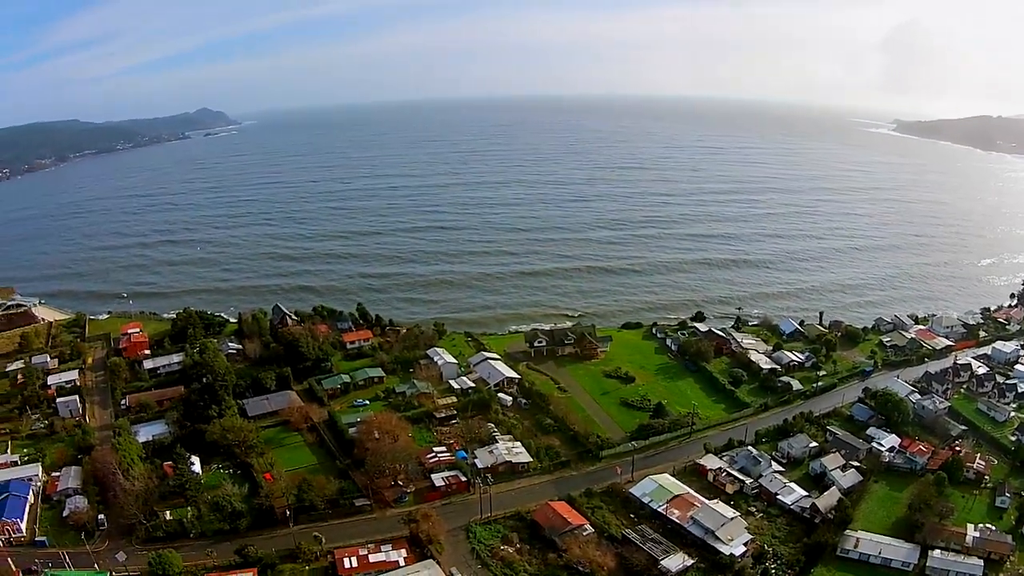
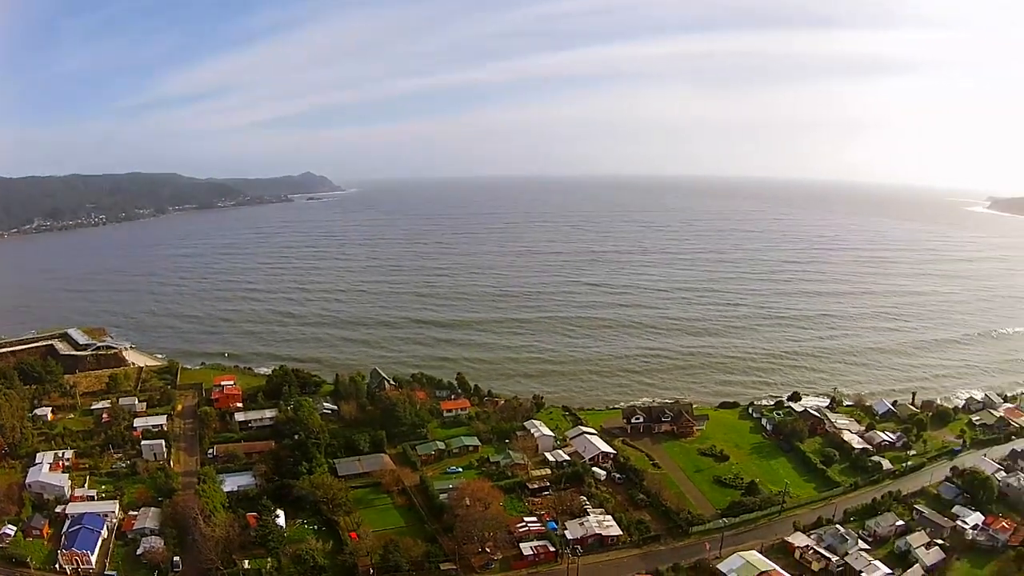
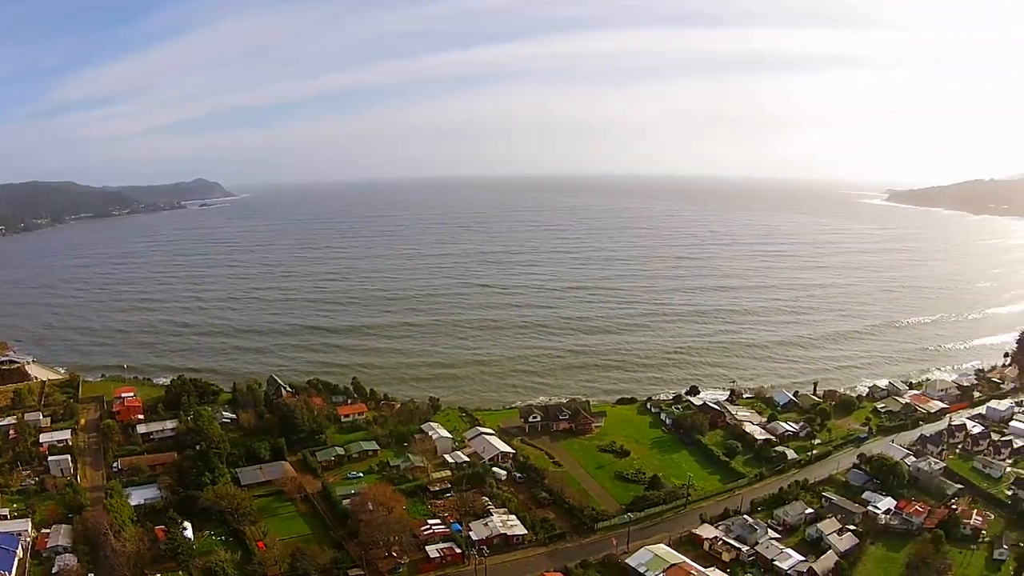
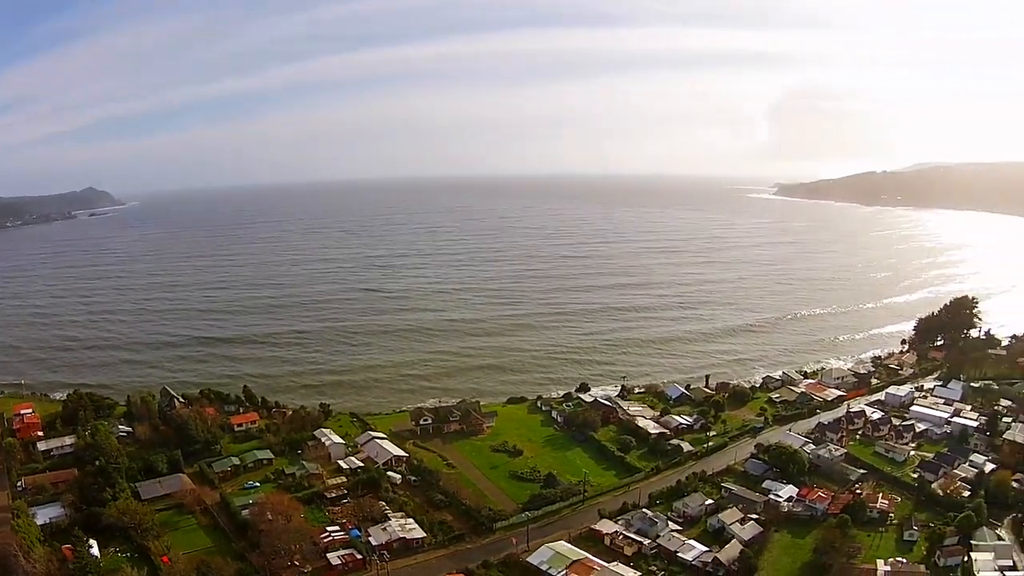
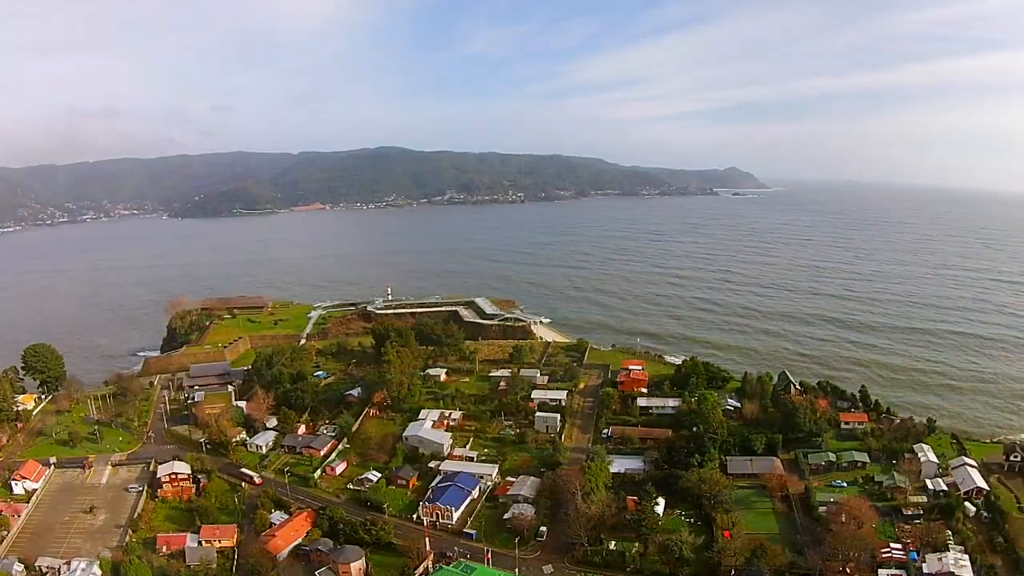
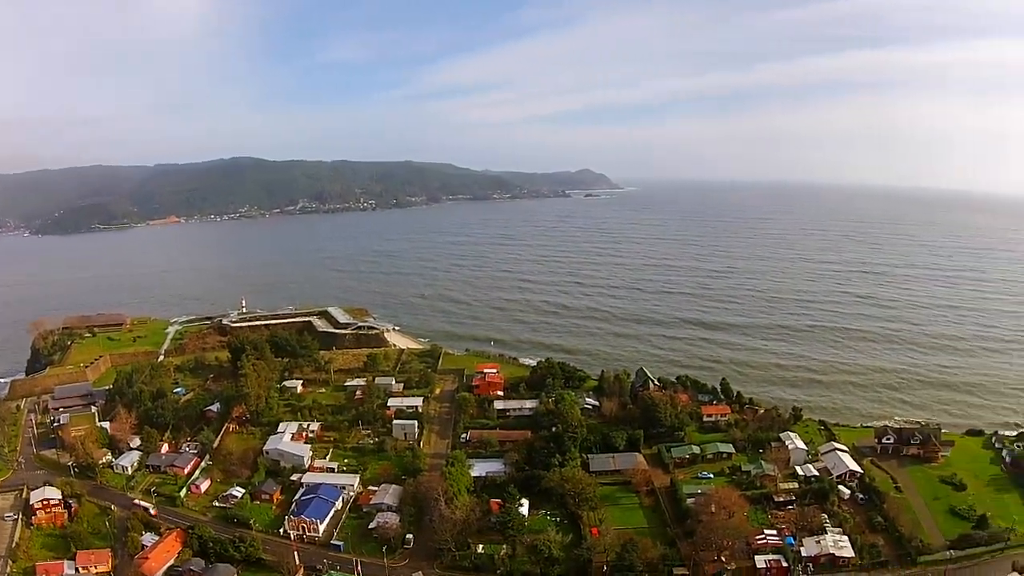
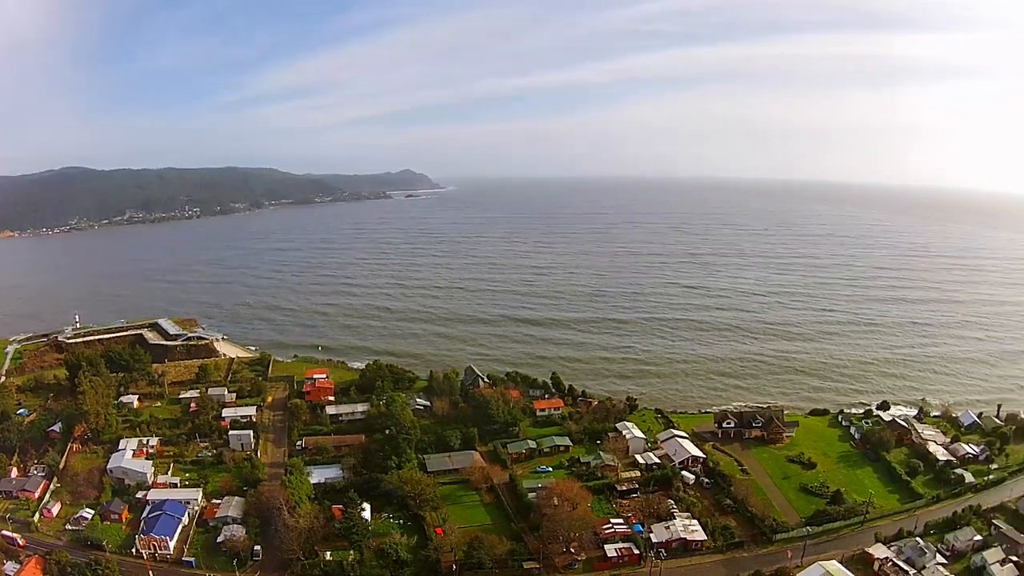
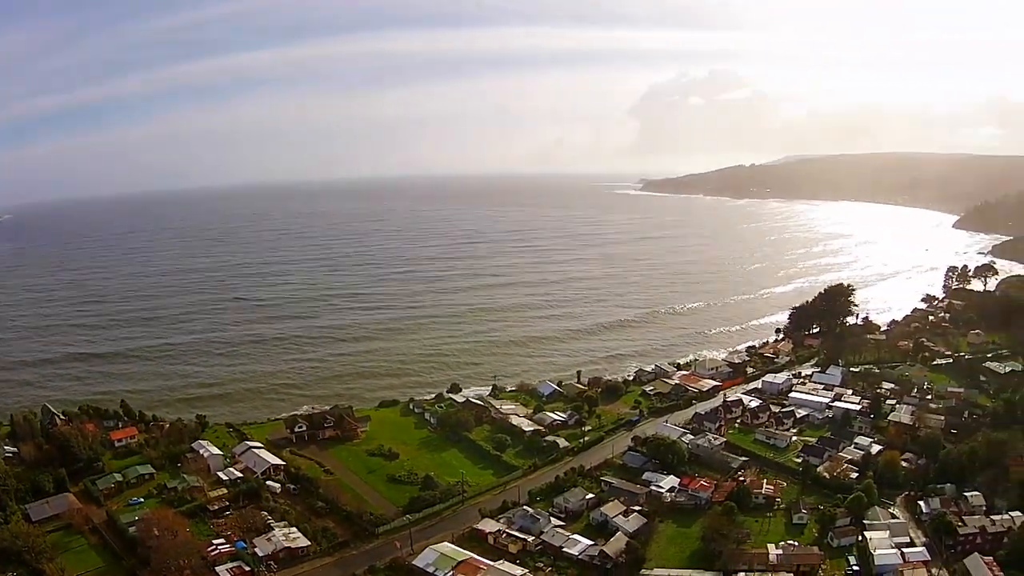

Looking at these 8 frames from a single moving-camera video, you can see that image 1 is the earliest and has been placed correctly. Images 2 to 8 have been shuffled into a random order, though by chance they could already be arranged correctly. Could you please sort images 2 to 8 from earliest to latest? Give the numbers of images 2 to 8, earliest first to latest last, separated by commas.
5, 6, 7, 2, 3, 4, 8
